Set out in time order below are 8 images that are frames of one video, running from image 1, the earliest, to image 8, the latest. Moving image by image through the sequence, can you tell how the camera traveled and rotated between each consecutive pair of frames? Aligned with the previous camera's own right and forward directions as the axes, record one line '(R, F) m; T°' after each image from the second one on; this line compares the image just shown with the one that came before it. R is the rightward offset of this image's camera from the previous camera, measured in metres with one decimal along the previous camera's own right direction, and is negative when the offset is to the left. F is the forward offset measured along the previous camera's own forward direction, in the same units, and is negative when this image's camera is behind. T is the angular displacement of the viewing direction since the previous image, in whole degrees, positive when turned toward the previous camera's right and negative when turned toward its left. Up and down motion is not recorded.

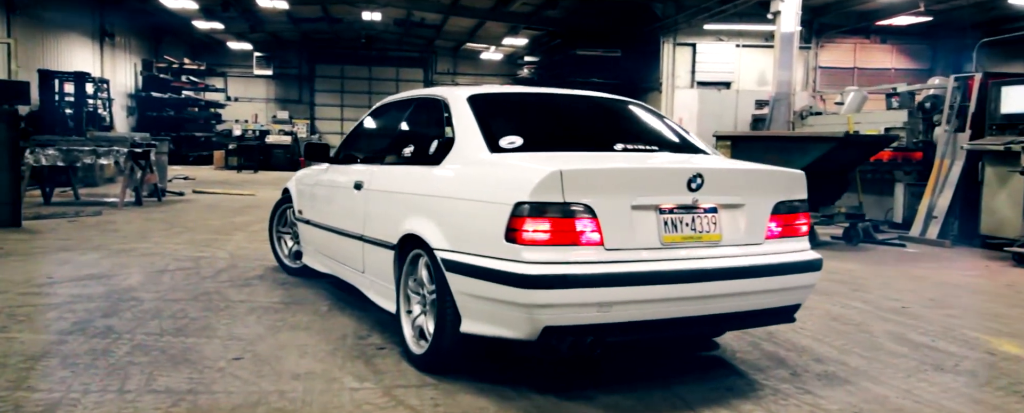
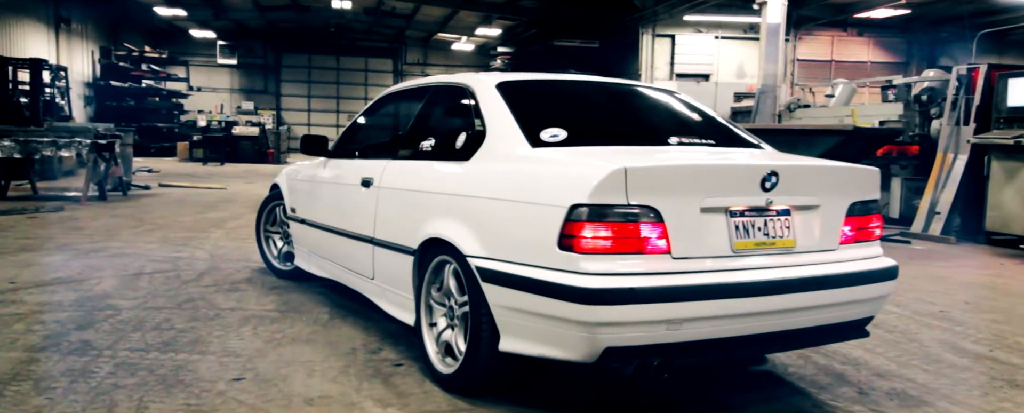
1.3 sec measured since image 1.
(-0.3, +0.3) m; +3°
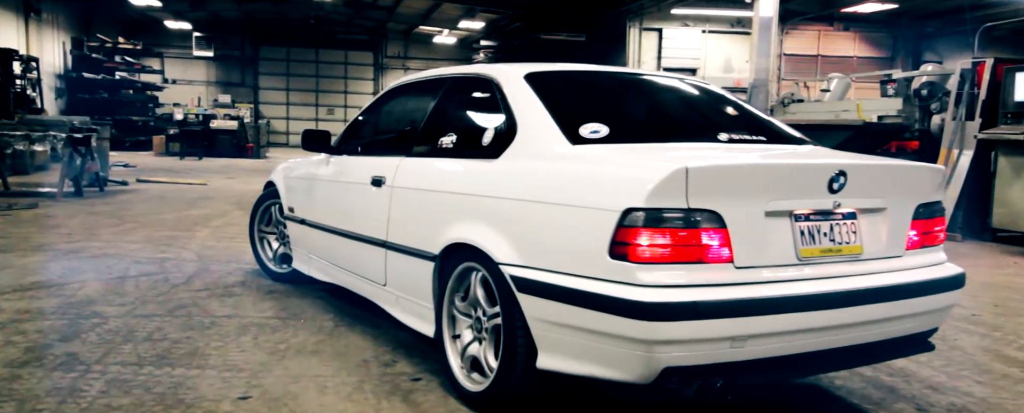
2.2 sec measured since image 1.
(-0.2, +0.2) m; +2°
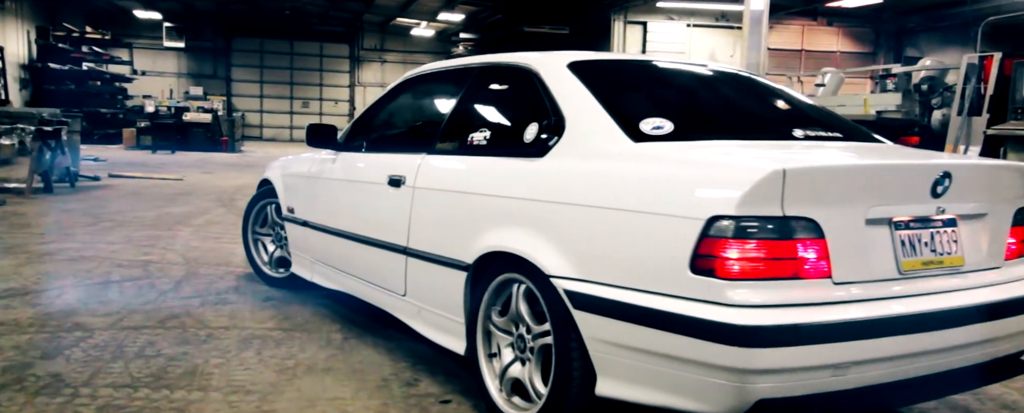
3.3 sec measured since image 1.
(-0.2, +0.3) m; +2°
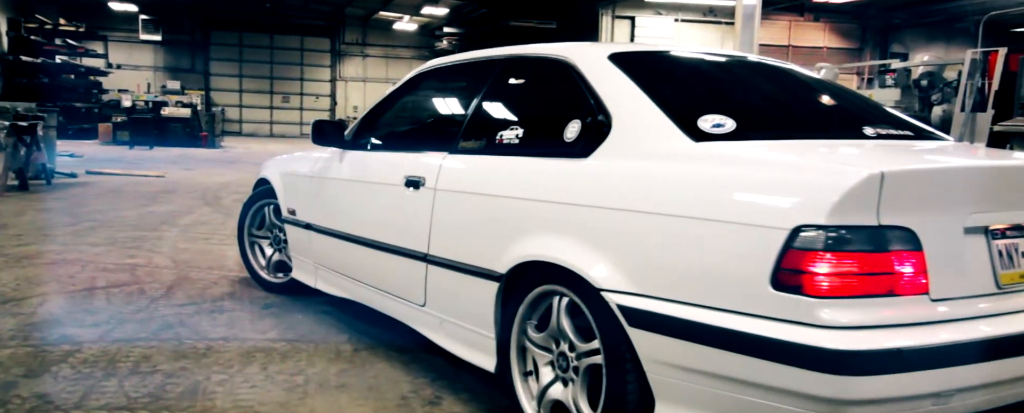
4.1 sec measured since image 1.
(-0.2, +0.2) m; +2°
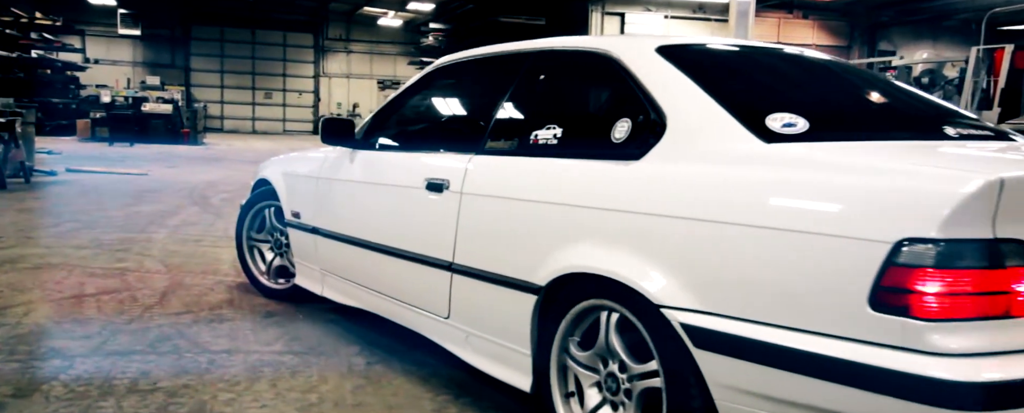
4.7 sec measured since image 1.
(-0.2, +0.2) m; +1°
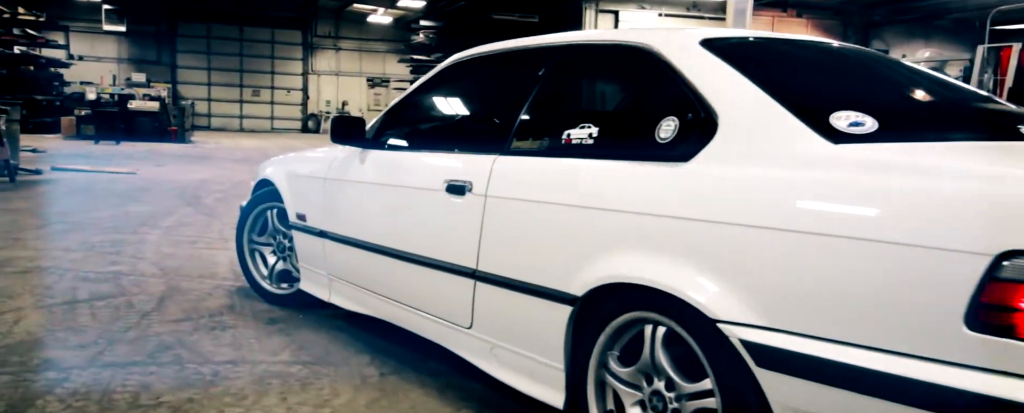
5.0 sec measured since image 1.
(-0.1, +0.1) m; +1°
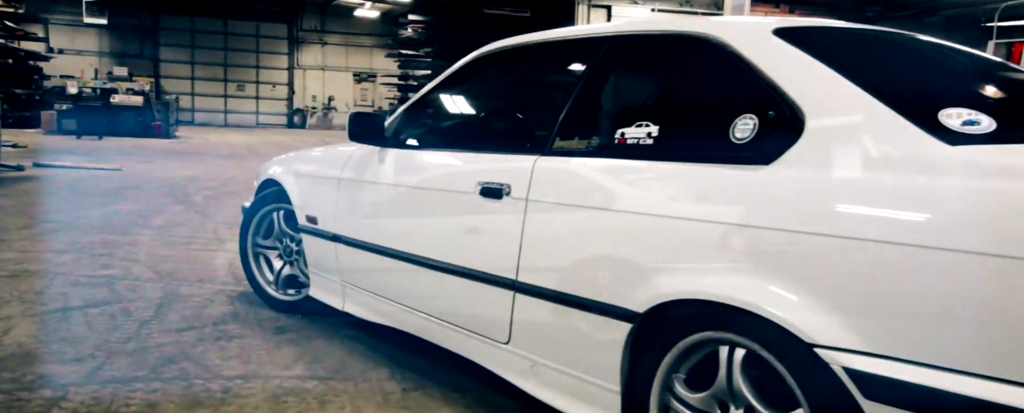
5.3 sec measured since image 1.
(-0.2, +0.2) m; +1°
